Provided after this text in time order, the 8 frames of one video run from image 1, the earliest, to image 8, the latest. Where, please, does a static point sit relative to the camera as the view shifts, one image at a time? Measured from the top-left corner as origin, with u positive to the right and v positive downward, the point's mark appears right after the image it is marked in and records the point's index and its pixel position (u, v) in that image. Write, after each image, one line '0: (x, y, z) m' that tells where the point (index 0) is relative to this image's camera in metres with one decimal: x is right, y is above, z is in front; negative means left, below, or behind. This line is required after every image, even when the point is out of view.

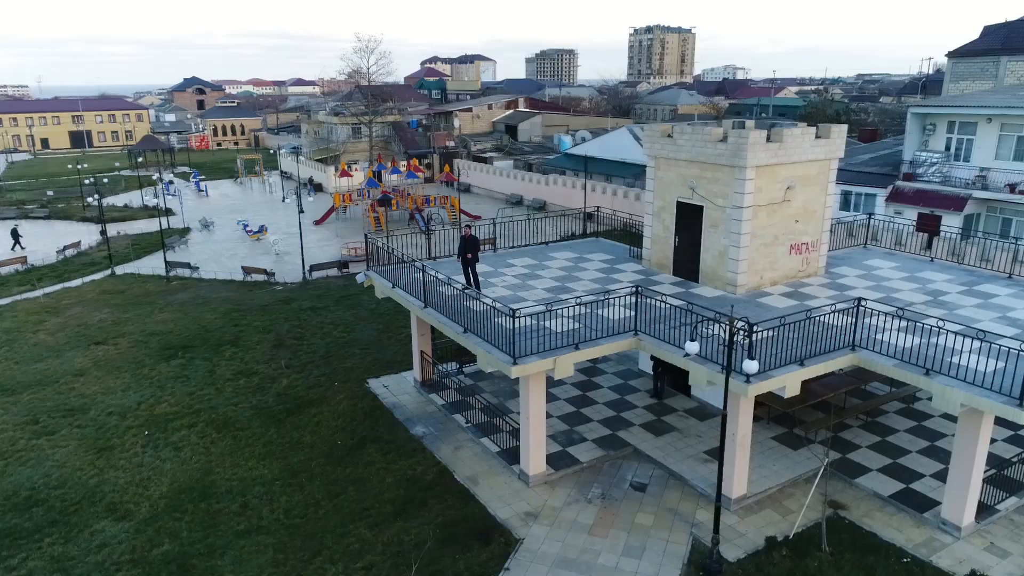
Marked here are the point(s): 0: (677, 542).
0: (+2.1, -3.3, +9.2) m
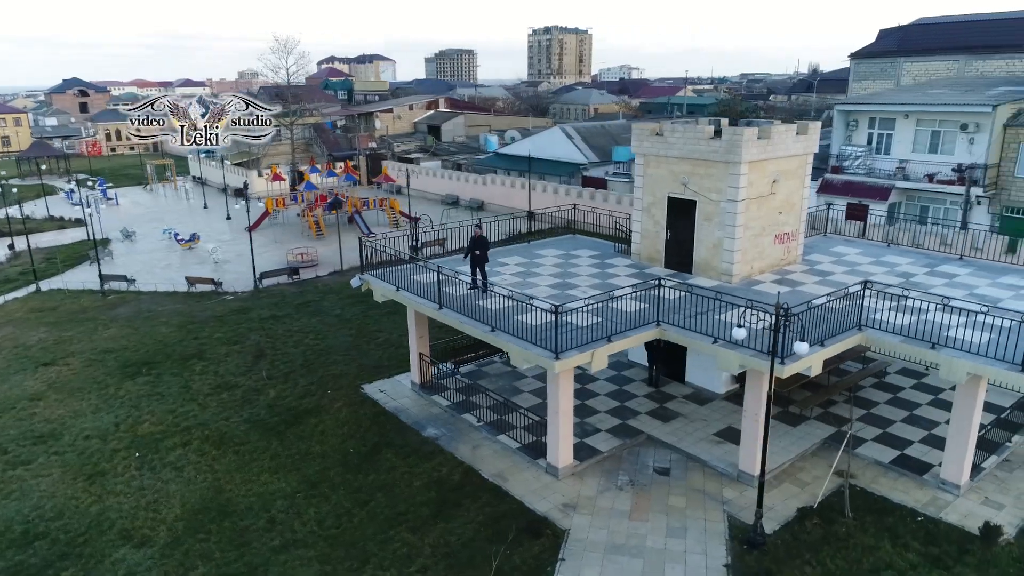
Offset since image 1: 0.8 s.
0: (+2.7, -3.1, +9.7) m
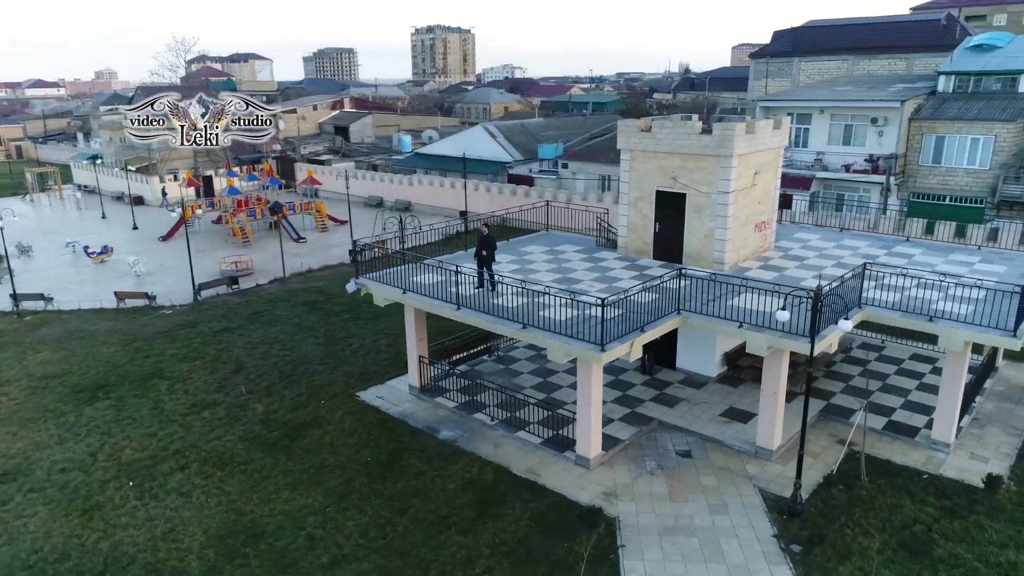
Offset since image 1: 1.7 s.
0: (+3.4, -2.9, +10.2) m
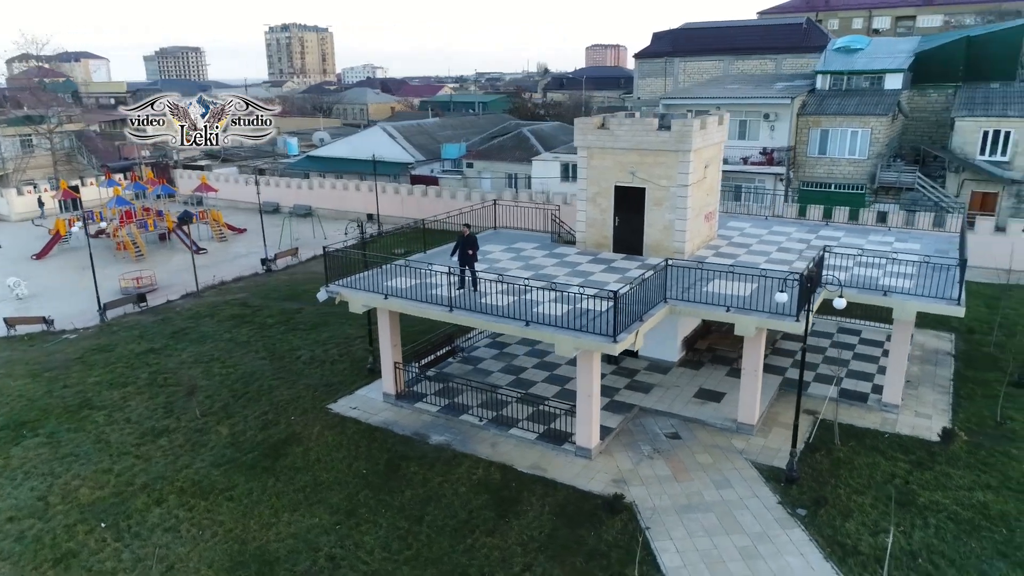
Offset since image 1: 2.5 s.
0: (+3.5, -2.7, +10.9) m
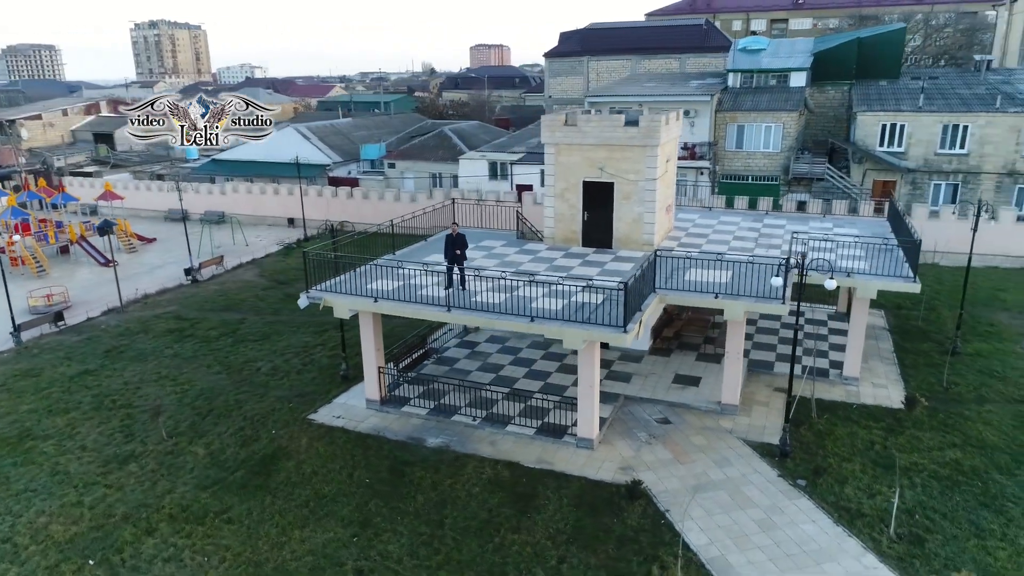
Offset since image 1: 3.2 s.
0: (+3.6, -2.5, +11.4) m
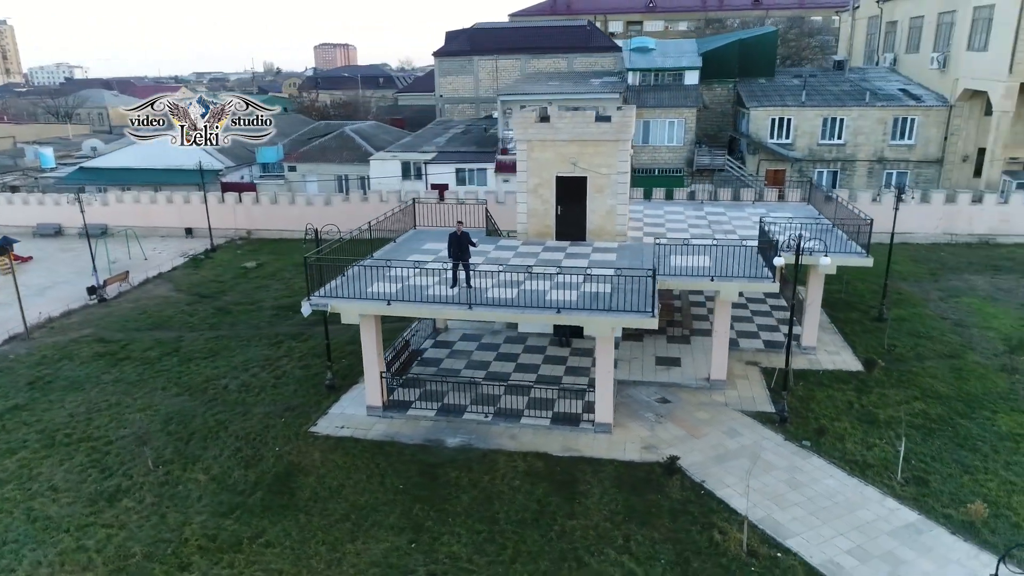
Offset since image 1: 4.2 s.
0: (+3.9, -2.2, +12.3) m
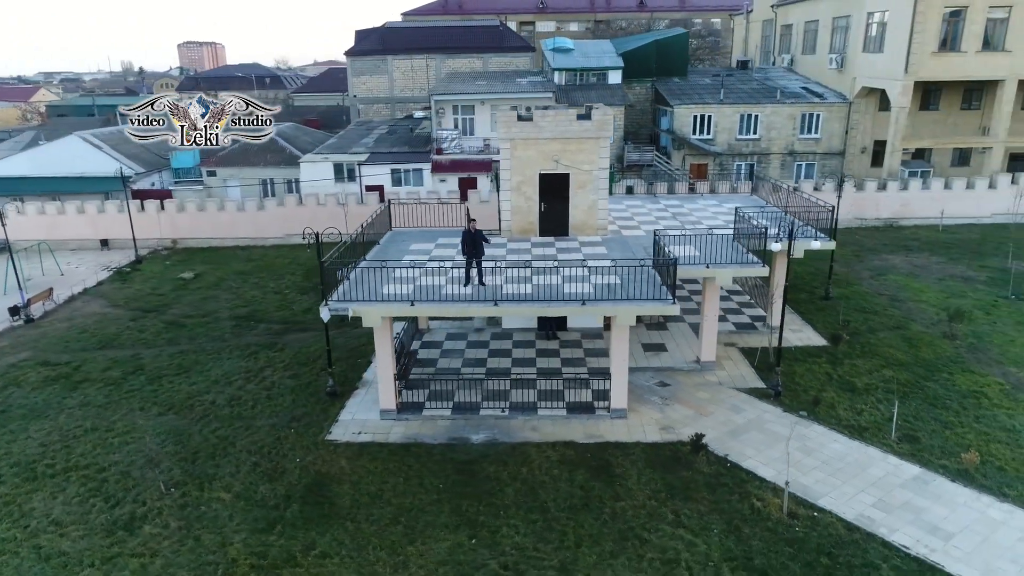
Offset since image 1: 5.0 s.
0: (+4.1, -1.9, +13.1) m
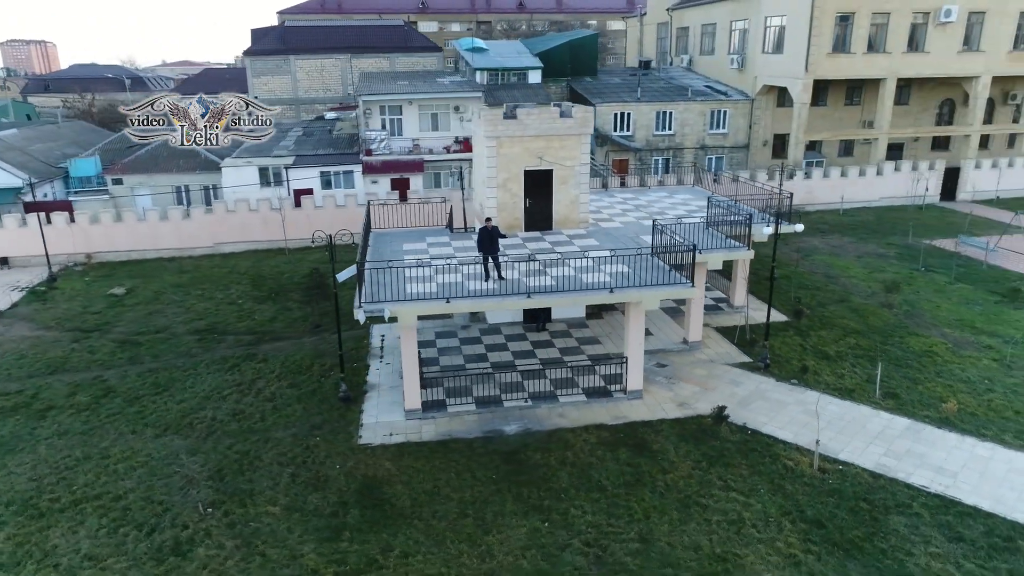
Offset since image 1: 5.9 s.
0: (+4.3, -1.6, +14.2) m
